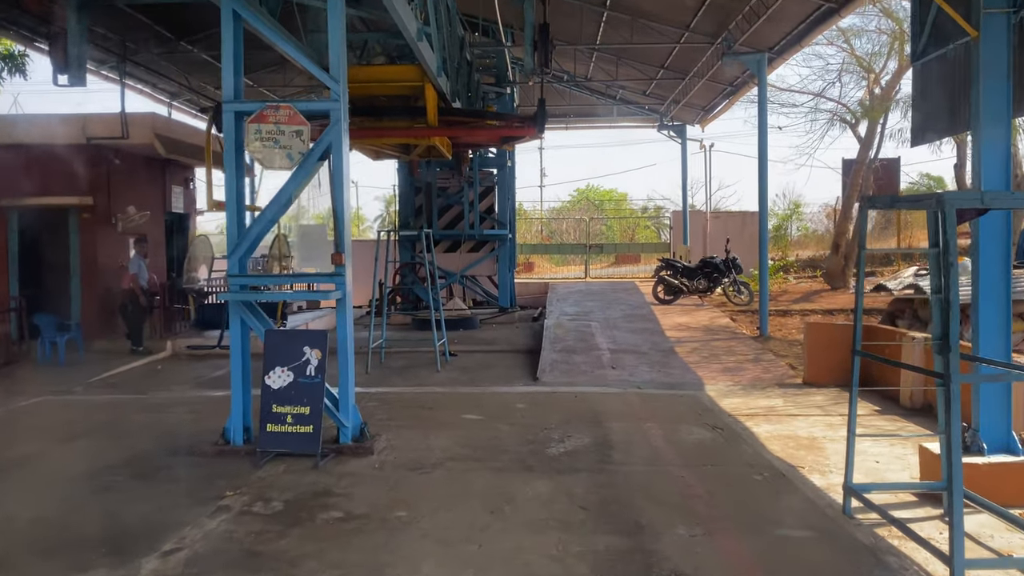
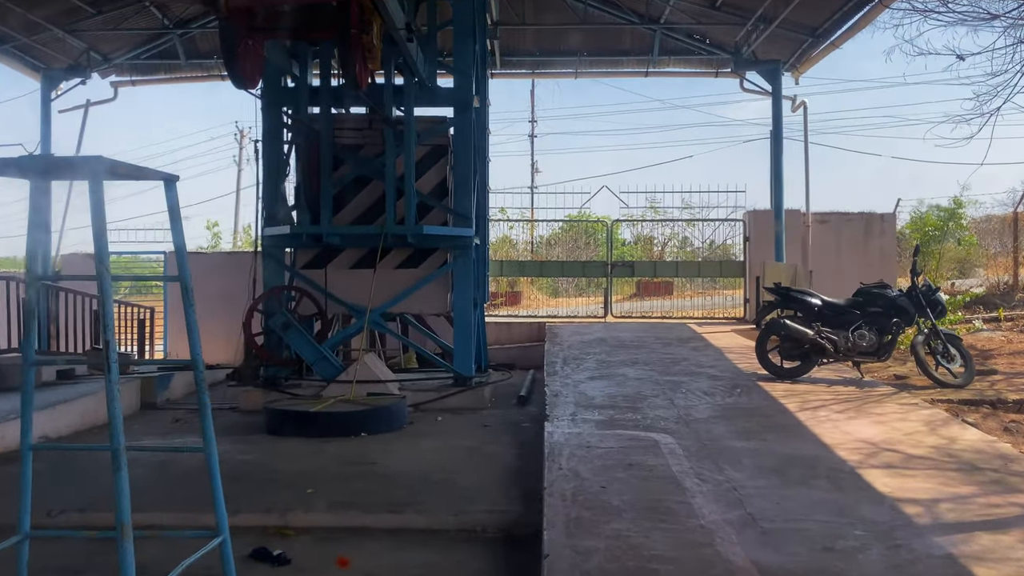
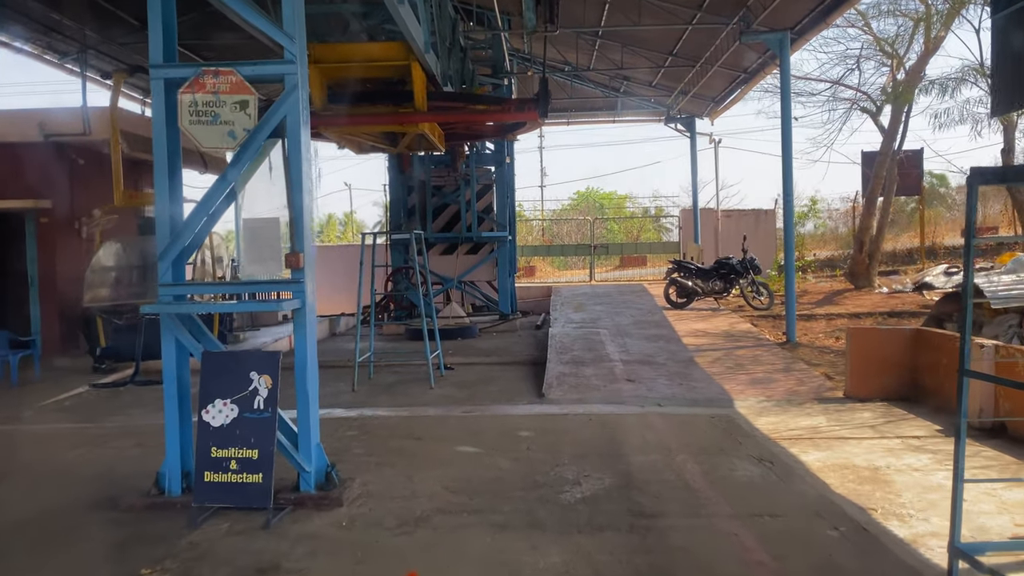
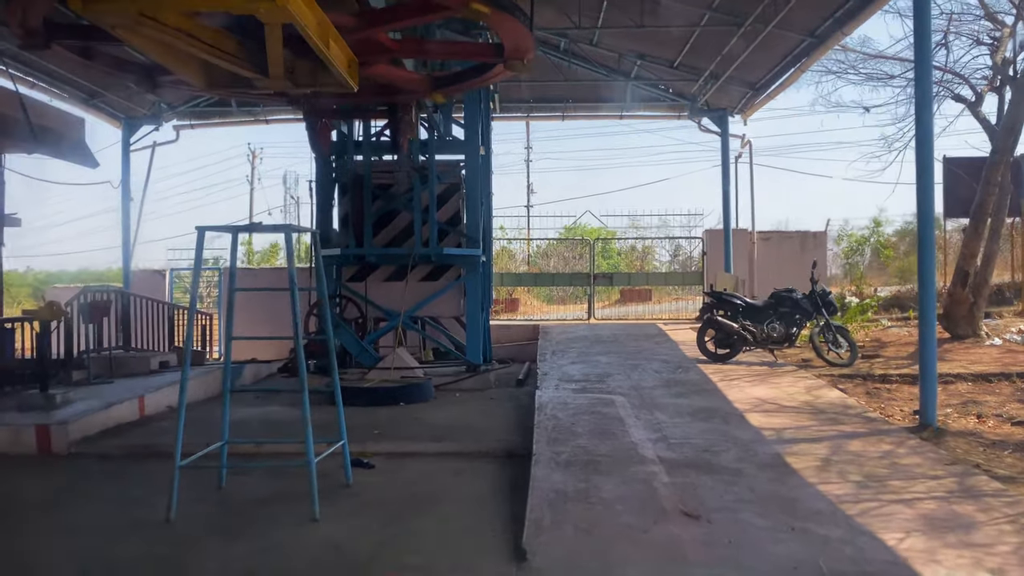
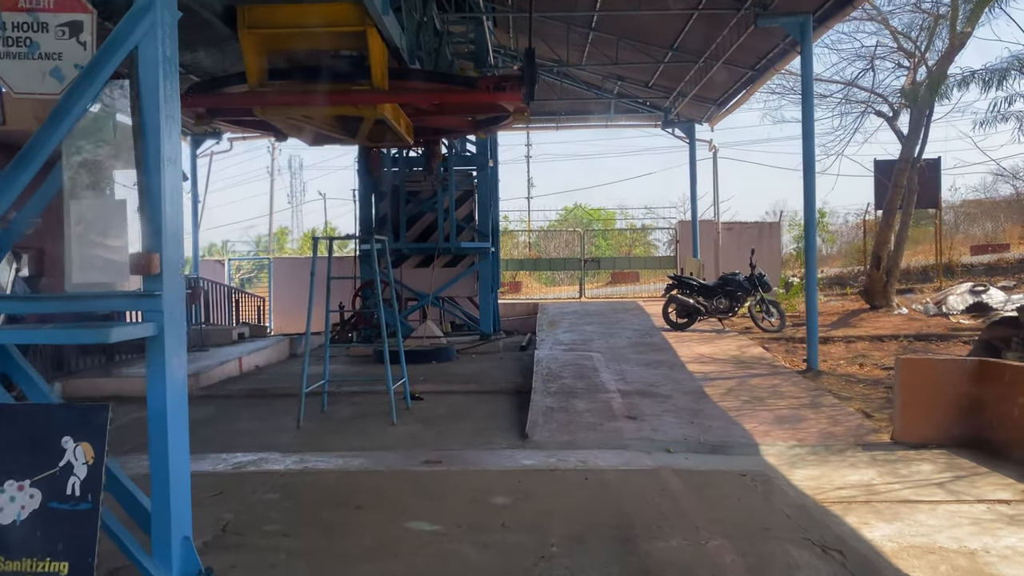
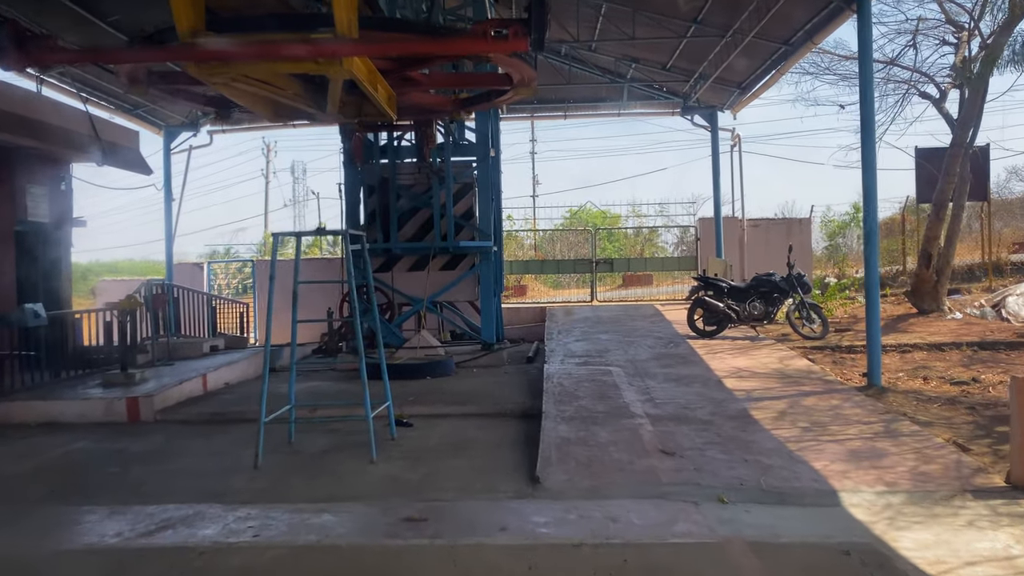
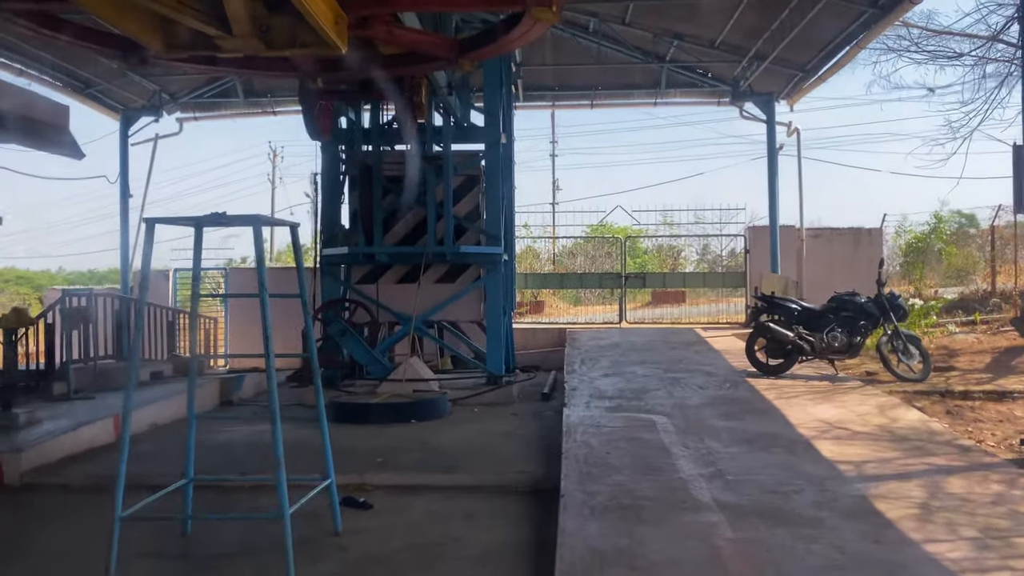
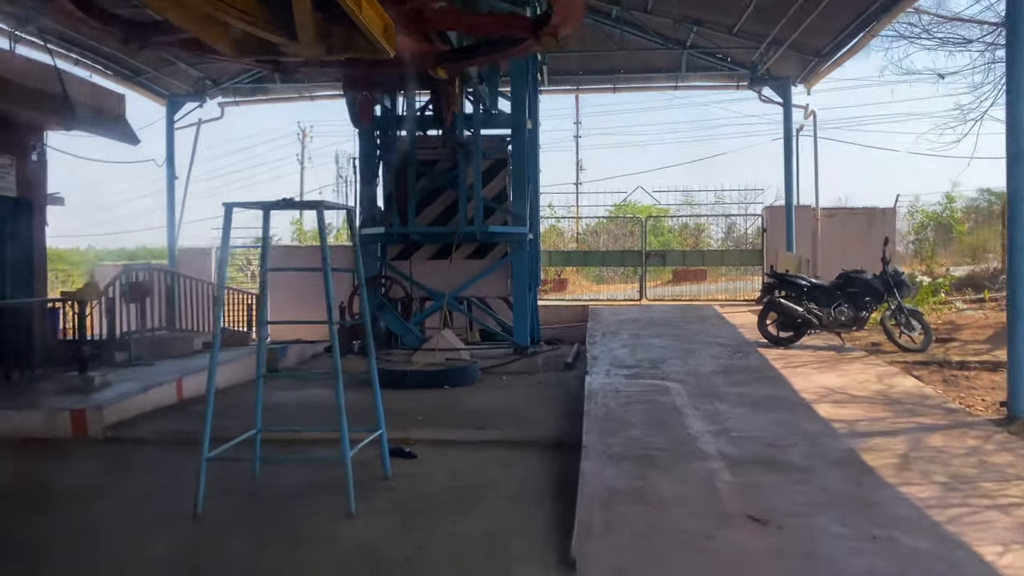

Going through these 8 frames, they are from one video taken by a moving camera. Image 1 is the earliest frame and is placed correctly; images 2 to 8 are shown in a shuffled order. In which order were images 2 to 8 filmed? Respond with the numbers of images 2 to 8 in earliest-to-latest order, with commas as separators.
3, 5, 6, 4, 8, 7, 2
